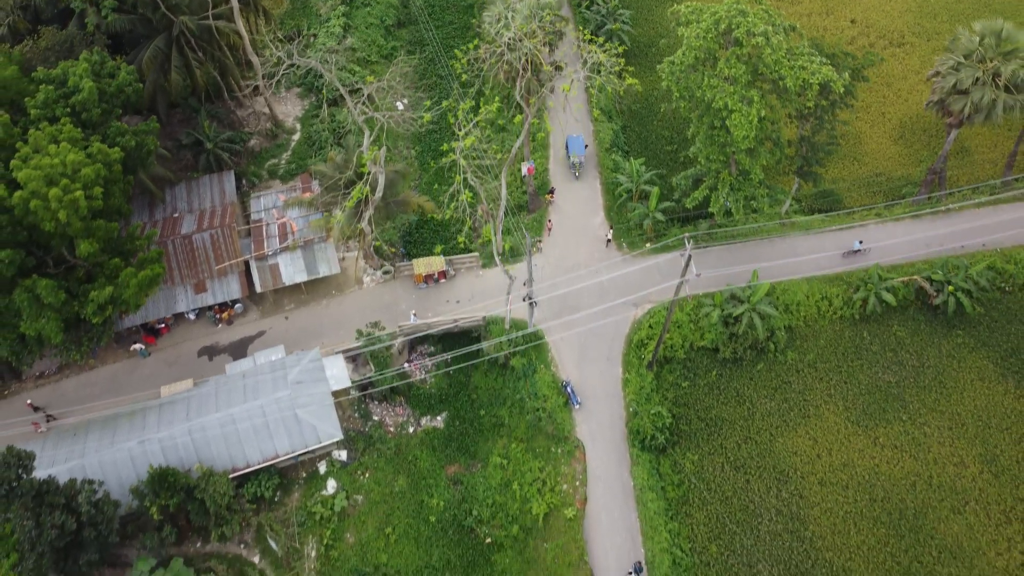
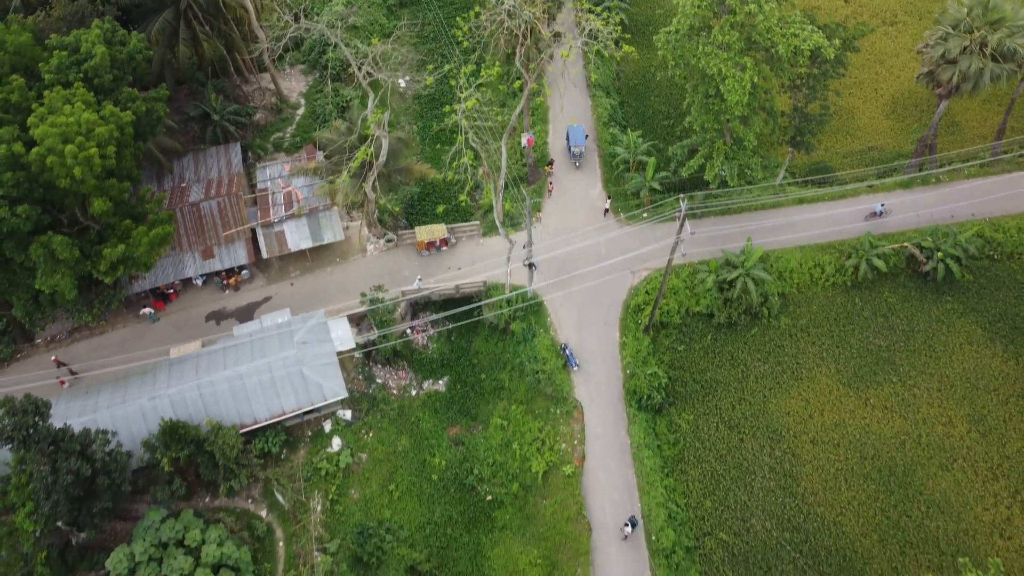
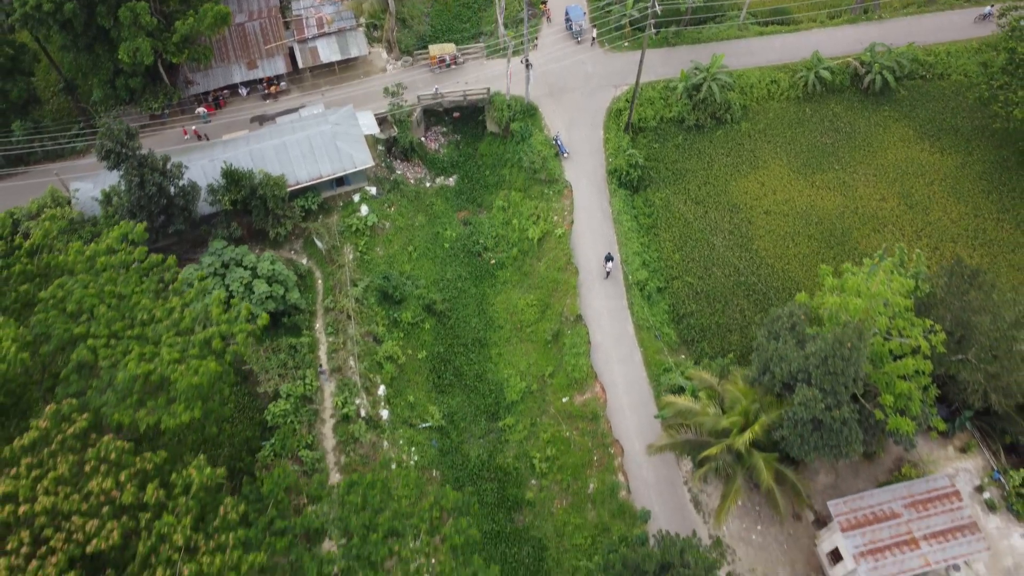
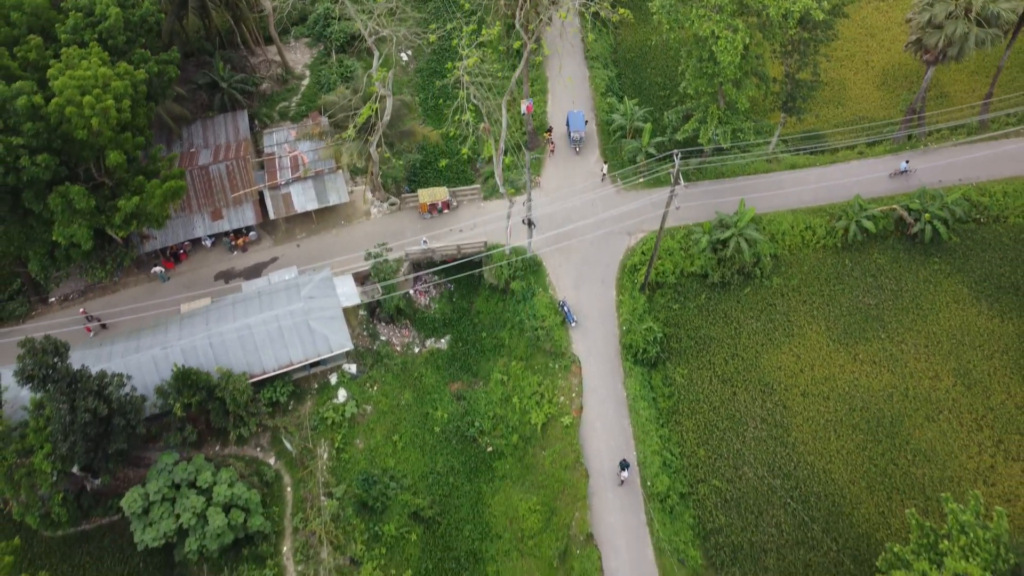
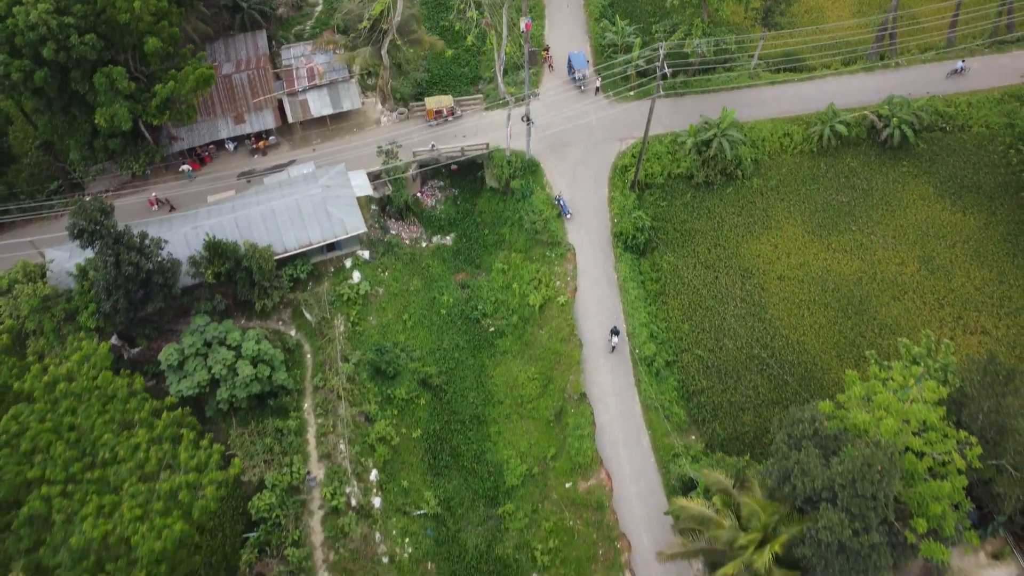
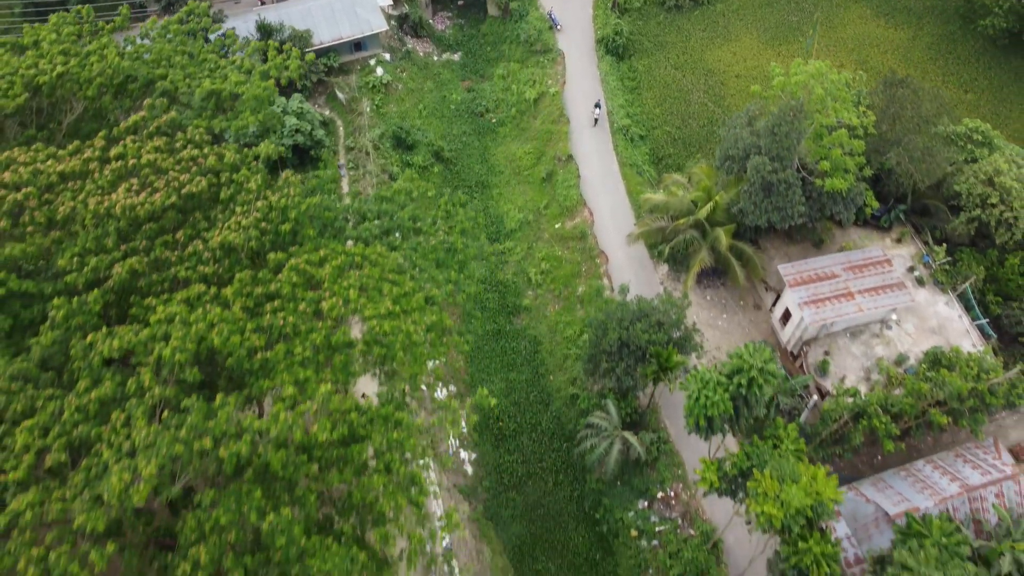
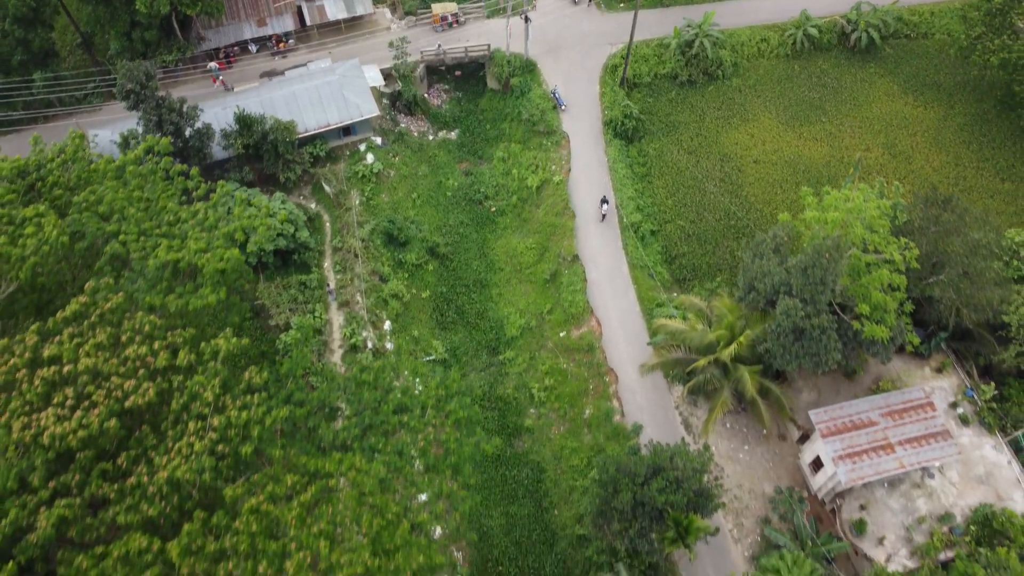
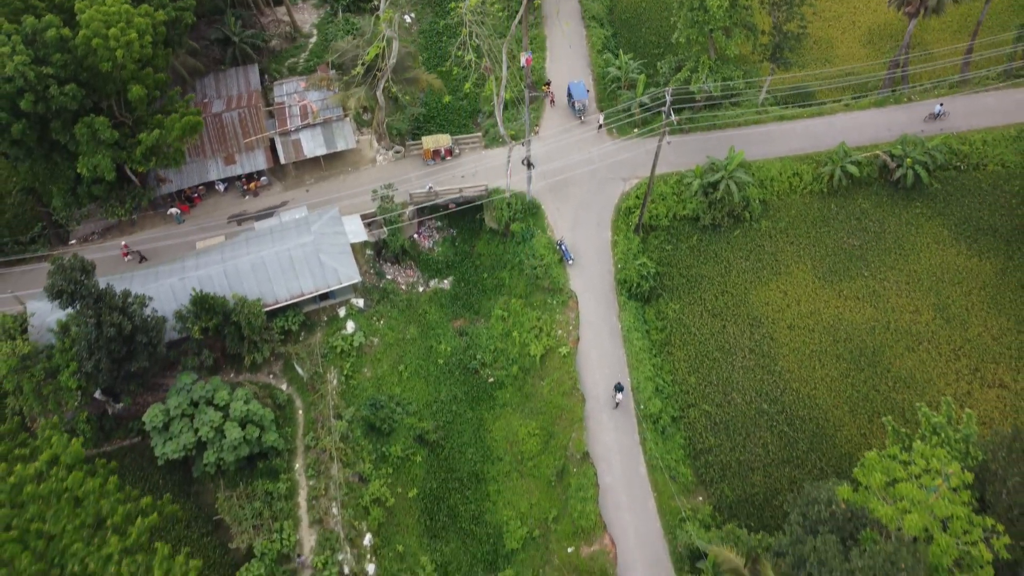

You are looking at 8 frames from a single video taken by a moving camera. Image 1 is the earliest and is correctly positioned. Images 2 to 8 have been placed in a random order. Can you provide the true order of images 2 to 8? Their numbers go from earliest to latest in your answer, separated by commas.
2, 4, 8, 5, 3, 7, 6
